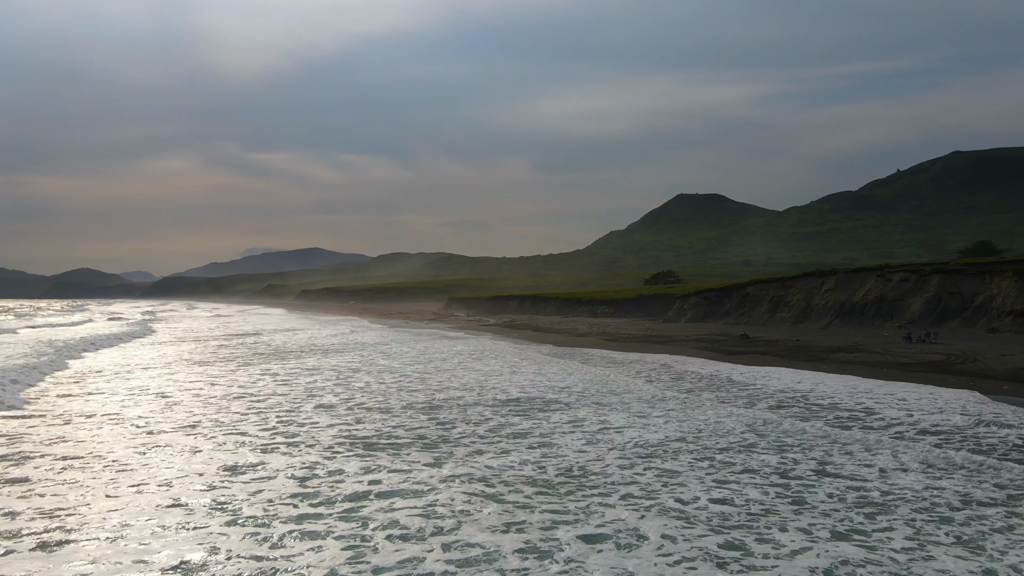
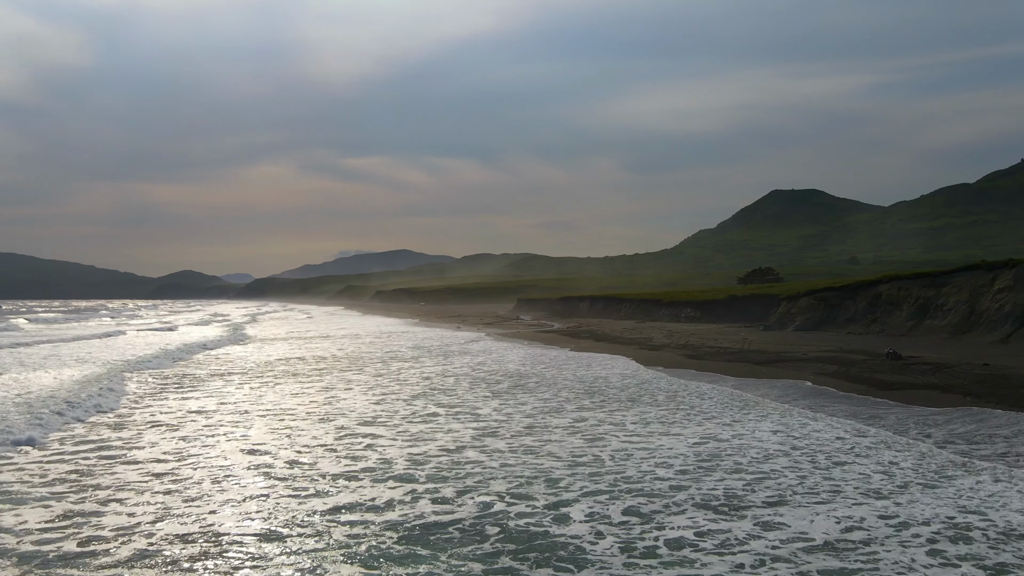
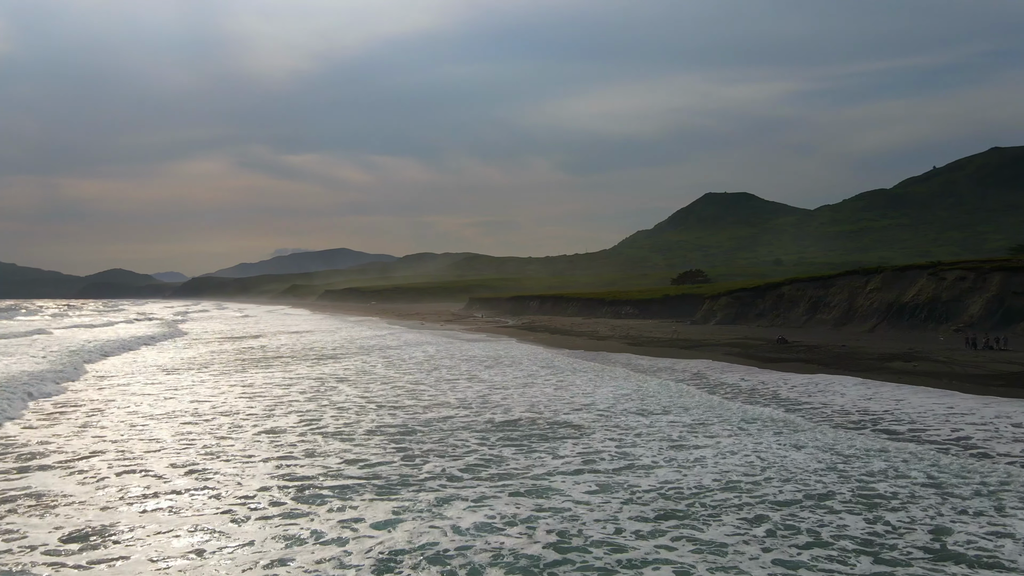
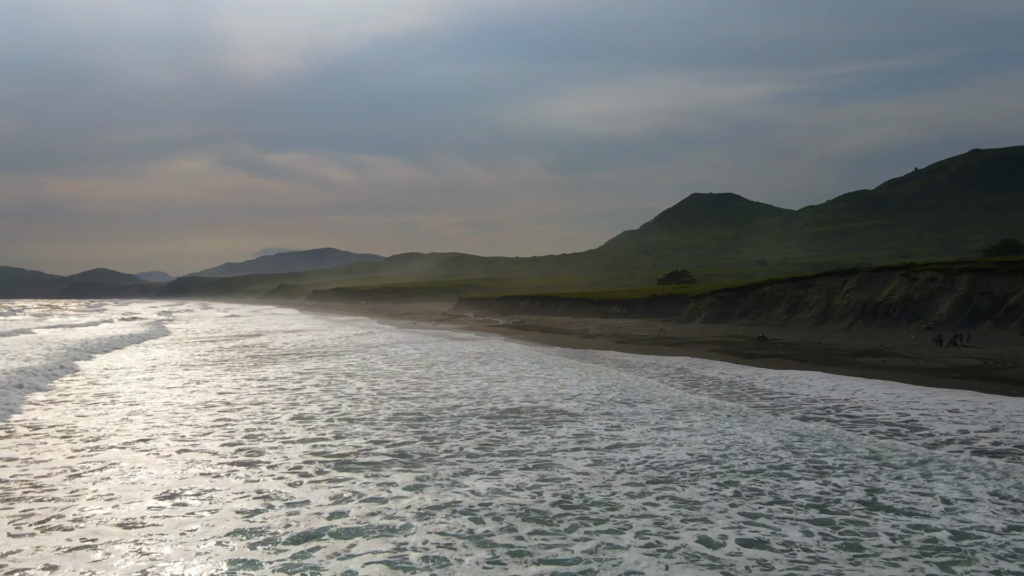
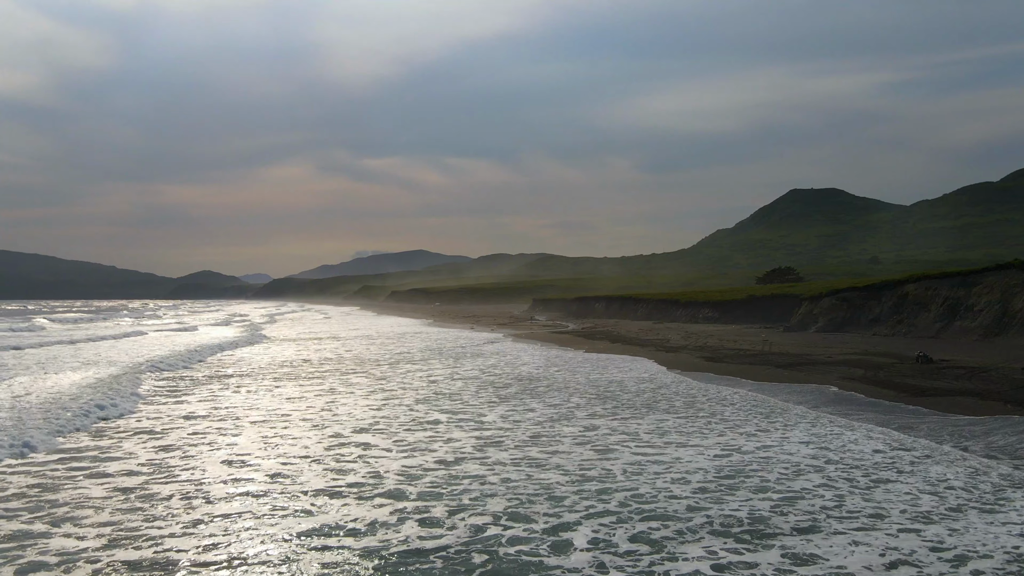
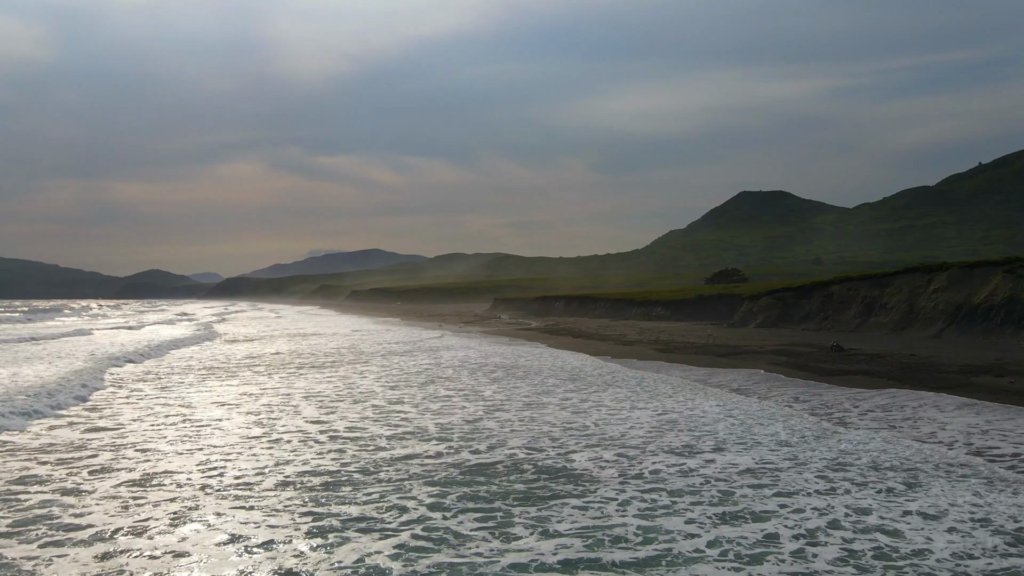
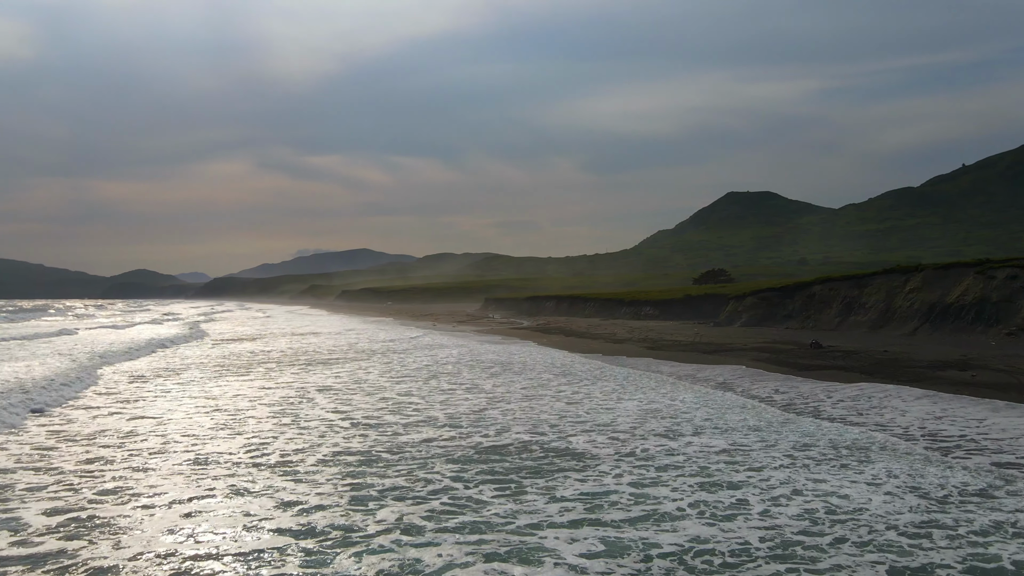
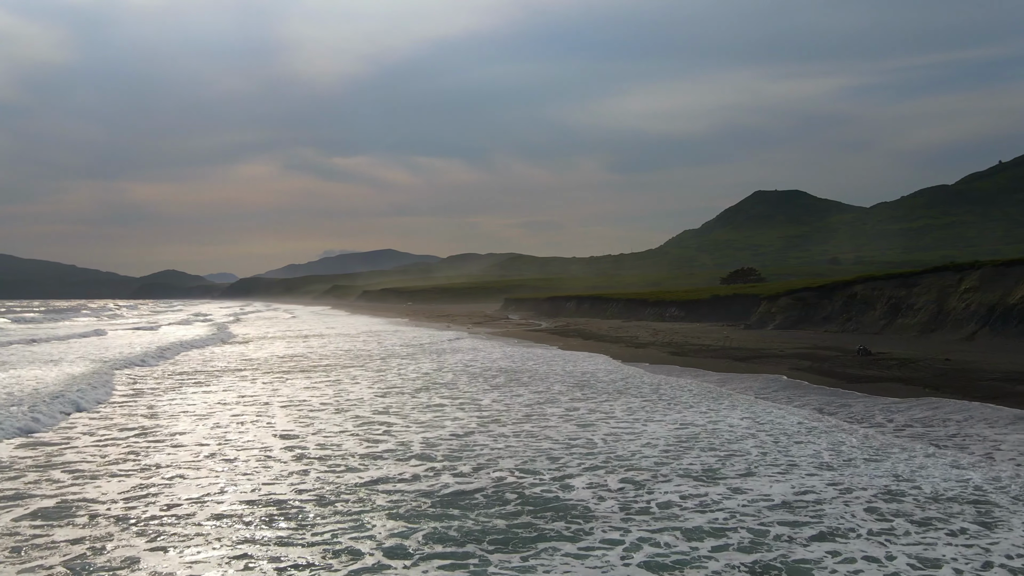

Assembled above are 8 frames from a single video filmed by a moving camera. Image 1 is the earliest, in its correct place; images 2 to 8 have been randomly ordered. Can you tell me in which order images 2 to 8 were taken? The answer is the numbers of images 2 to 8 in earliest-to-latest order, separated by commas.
4, 3, 7, 6, 8, 2, 5
